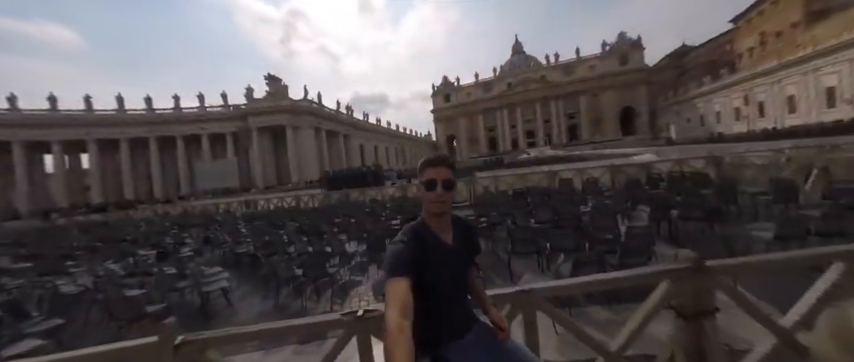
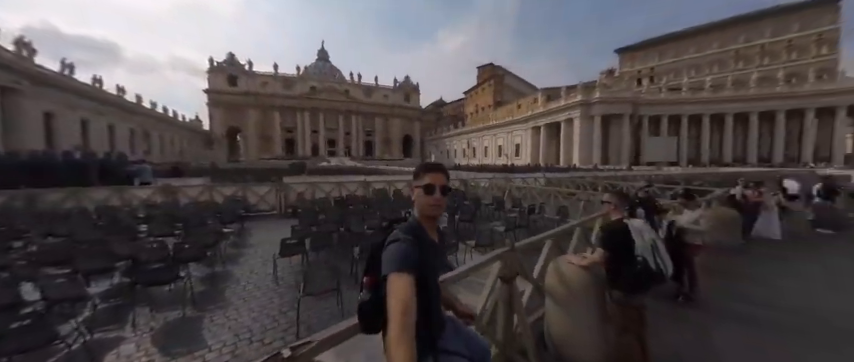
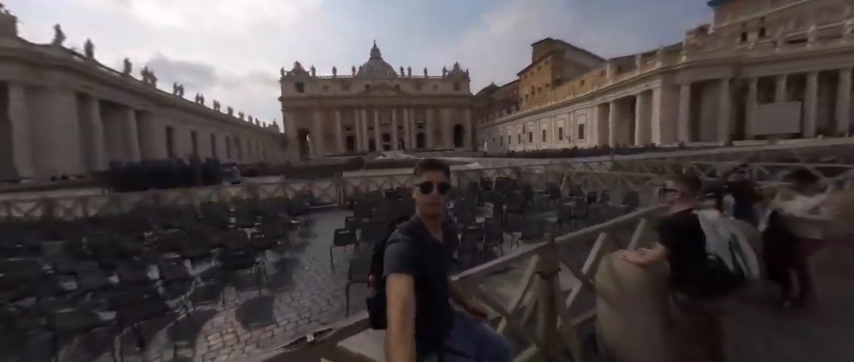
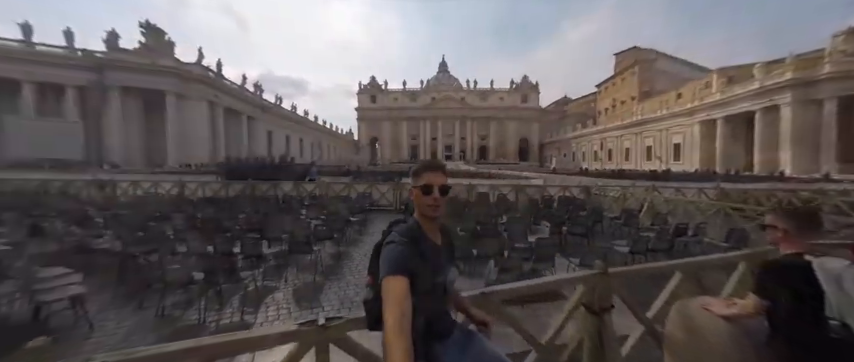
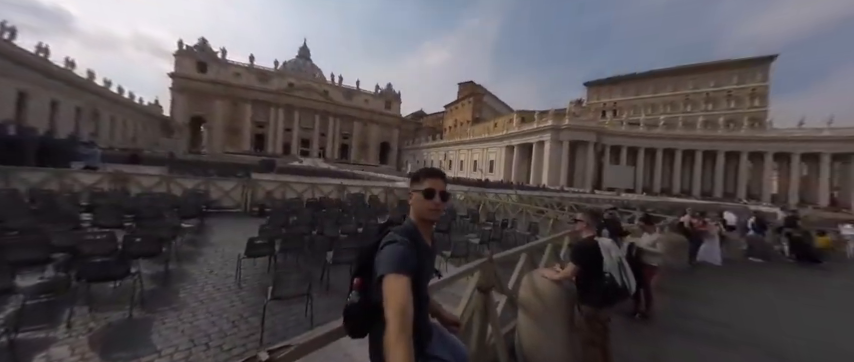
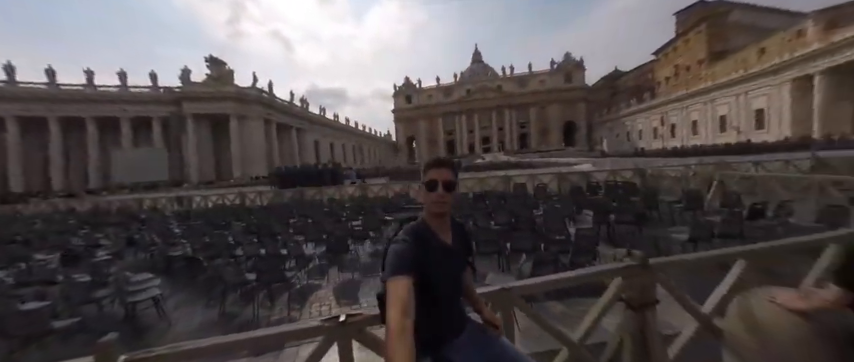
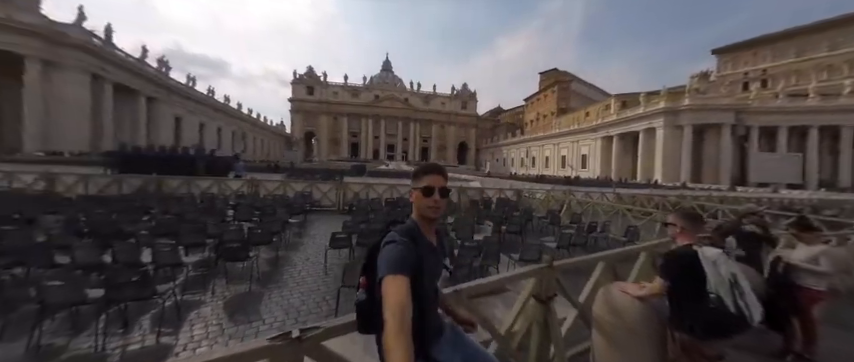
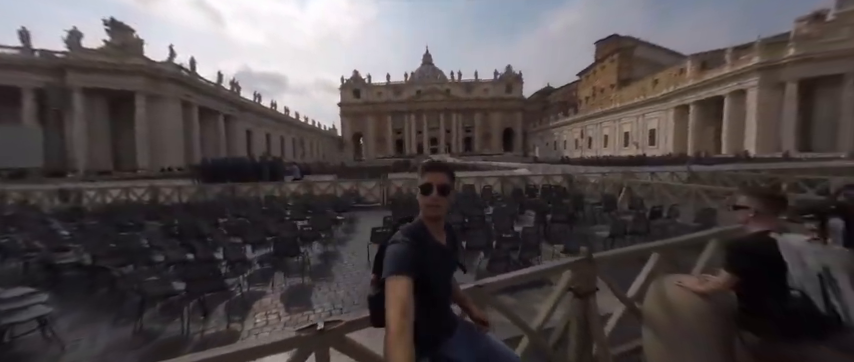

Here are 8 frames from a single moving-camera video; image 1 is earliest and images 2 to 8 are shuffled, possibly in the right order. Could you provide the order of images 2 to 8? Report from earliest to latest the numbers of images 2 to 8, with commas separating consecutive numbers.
6, 8, 3, 2, 5, 7, 4
